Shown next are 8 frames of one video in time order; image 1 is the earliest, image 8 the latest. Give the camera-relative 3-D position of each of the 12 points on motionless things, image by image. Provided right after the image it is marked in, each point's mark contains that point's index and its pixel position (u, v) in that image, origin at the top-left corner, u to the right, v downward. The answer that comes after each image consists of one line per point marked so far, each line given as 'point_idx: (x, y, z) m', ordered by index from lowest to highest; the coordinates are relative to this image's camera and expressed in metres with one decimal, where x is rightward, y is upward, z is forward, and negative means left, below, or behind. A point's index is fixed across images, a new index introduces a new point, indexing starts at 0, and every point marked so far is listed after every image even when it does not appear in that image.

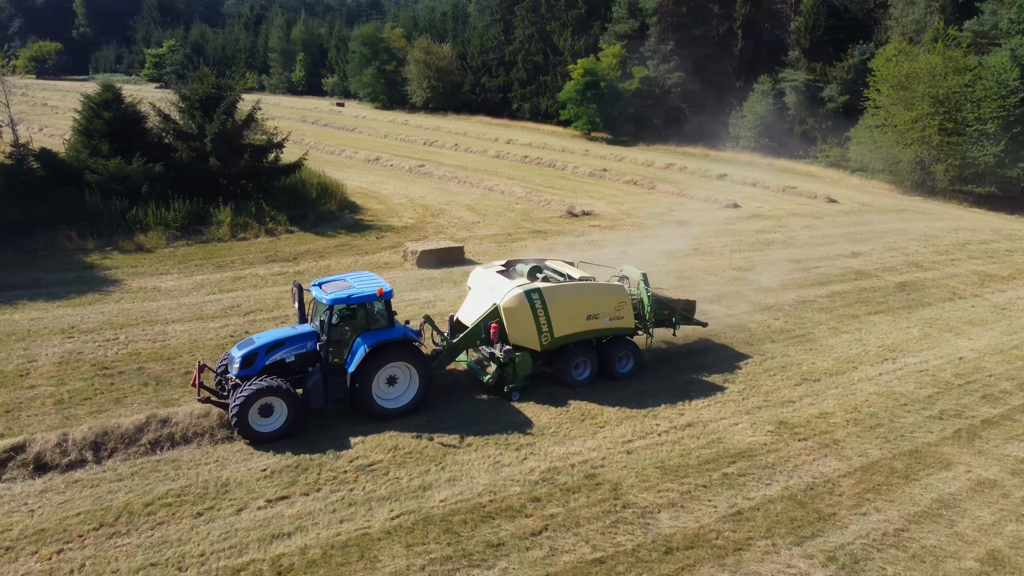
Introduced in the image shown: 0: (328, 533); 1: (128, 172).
0: (-1.7, -2.3, +7.5) m
1: (-8.3, +2.5, +17.7) m
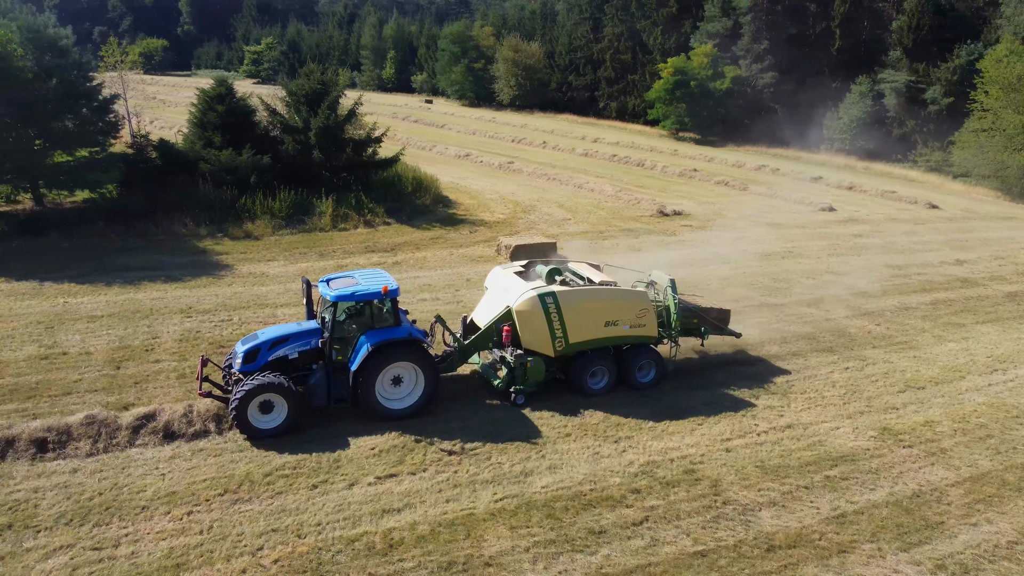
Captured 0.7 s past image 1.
0: (-0.7, -2.1, +7.8) m
1: (-6.2, +2.9, +18.5) m
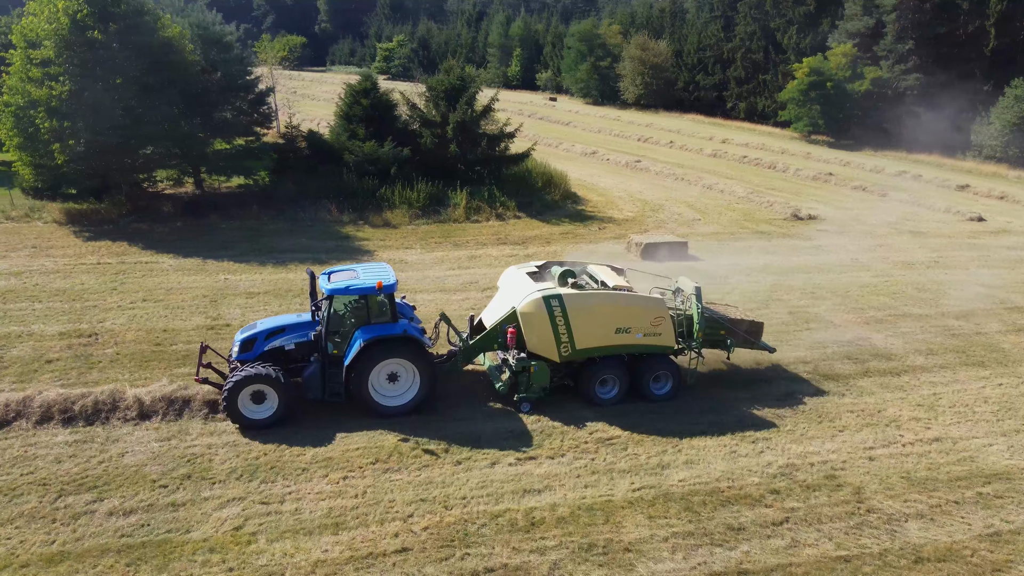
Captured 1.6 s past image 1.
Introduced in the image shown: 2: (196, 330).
0: (+0.6, -2.1, +8.0) m
1: (-3.1, +3.2, +19.4) m
2: (-4.6, -0.6, +11.9) m
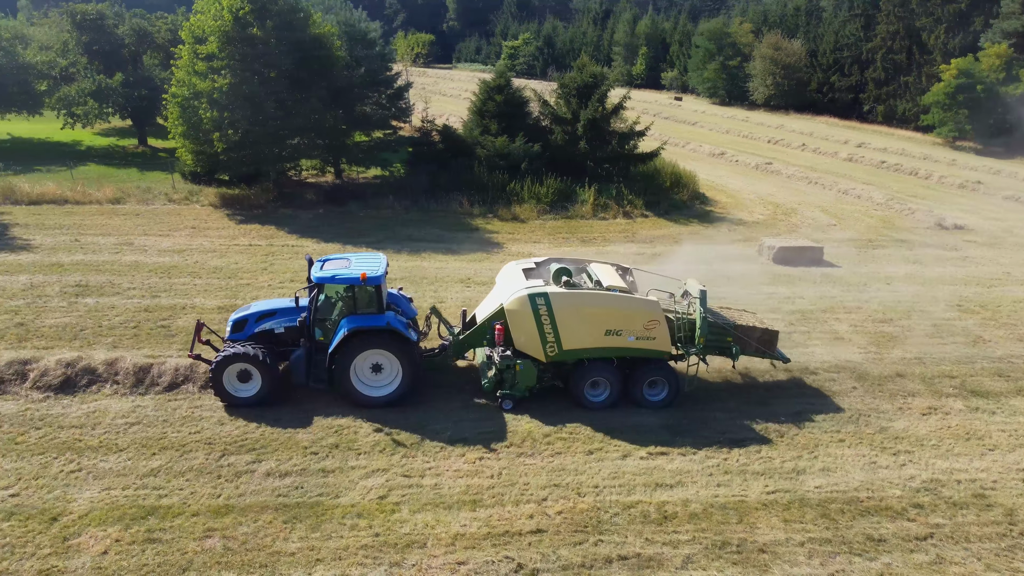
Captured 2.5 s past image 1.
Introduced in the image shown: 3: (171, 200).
0: (+1.9, -2.0, +8.0) m
1: (0.0, +3.4, +19.7) m
2: (-2.7, -0.4, +12.5) m
3: (-7.8, +2.0, +18.5) m
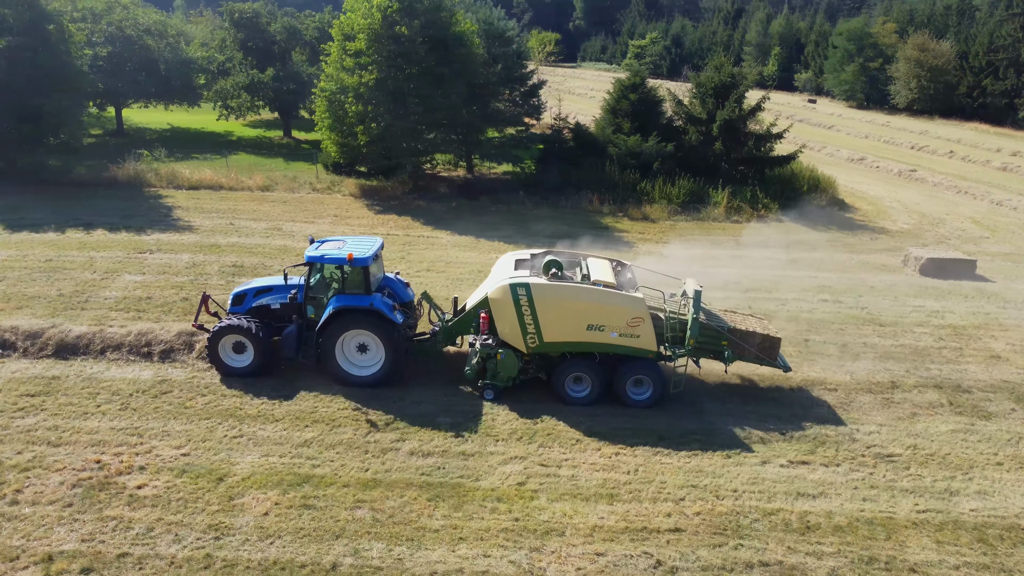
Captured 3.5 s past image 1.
0: (+3.3, -2.1, +7.8) m
1: (+3.2, +3.4, +19.6) m
2: (-0.6, -0.2, +12.9) m
3: (-4.7, +2.4, +19.5) m
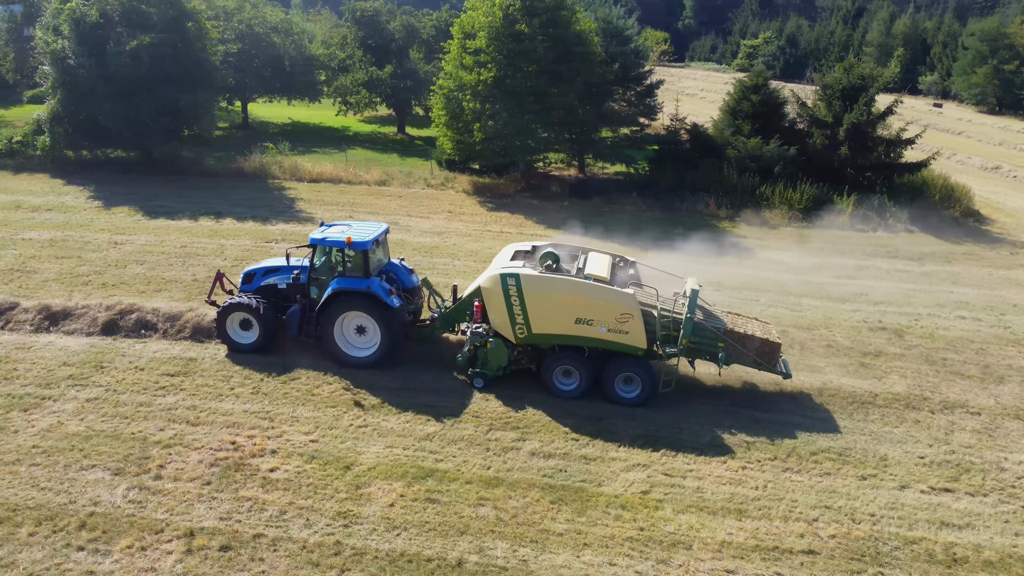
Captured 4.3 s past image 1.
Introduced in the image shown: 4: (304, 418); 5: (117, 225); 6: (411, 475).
0: (+4.4, -2.3, +7.2) m
1: (+5.9, +3.2, +19.0) m
2: (+1.2, -0.2, +12.7) m
3: (-2.0, +2.5, +19.8) m
4: (-2.3, -1.4, +8.8) m
5: (-7.6, +1.2, +15.7) m
6: (-1.0, -1.8, +7.8) m
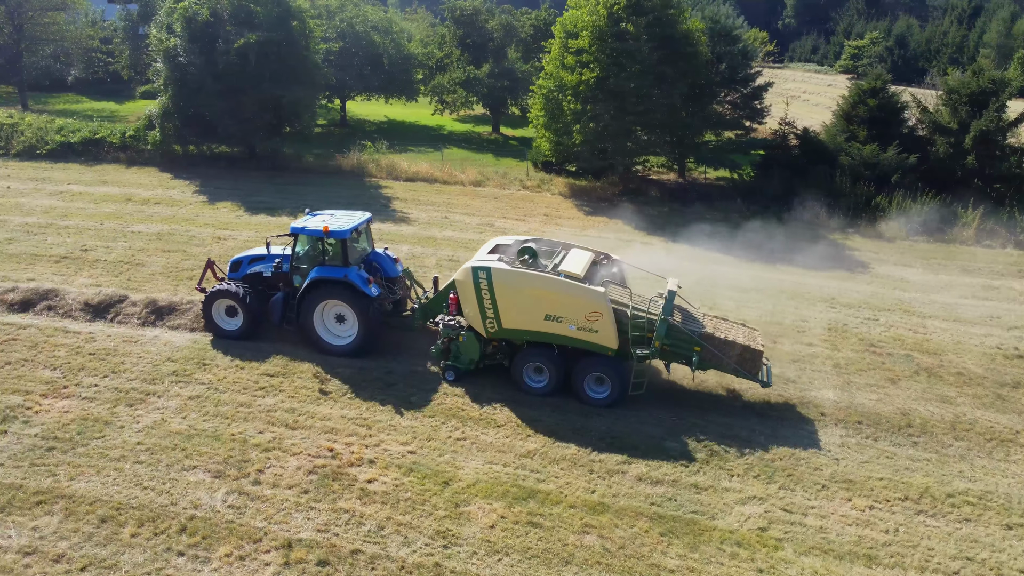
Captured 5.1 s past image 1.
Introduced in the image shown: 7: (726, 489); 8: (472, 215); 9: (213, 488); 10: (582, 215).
0: (+5.2, -2.5, +6.4) m
1: (+8.1, +2.8, +17.9) m
2: (+2.7, -0.4, +12.1) m
3: (+0.3, +2.4, +19.5) m
4: (-1.2, -1.5, +8.6) m
5: (-5.7, +1.3, +16.0) m
6: (0.0, -1.9, +7.5) m
7: (+2.0, -1.9, +7.8) m
8: (-0.8, +1.5, +17.2) m
9: (-2.7, -1.8, +7.4) m
10: (+1.5, +1.6, +17.7) m
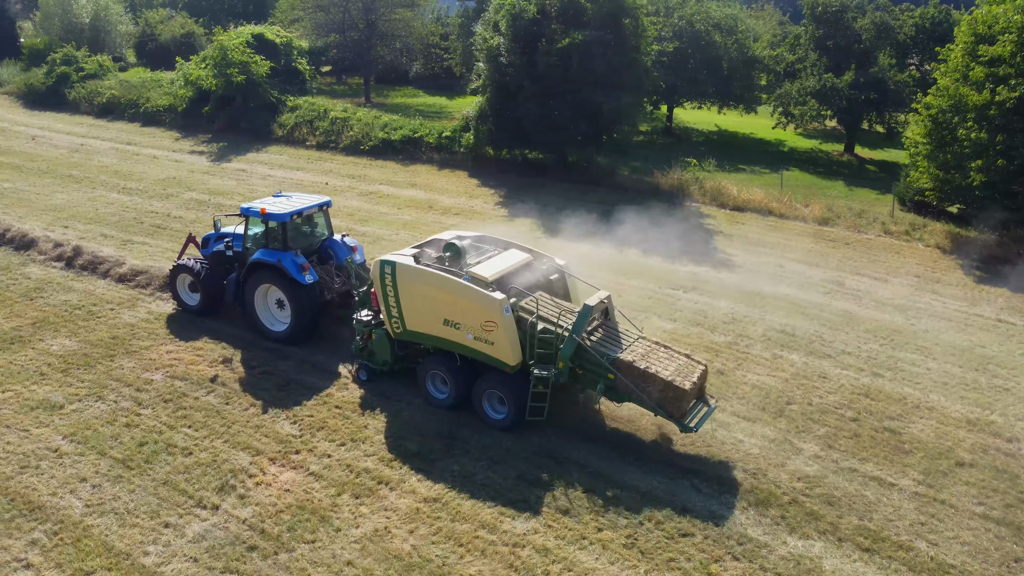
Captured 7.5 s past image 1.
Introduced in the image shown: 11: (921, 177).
0: (+6.3, -4.2, +1.5) m
1: (+13.7, +0.5, +11.0) m
2: (+6.3, -1.9, +7.7) m
3: (+7.0, +1.1, +15.3) m
4: (+1.3, -2.4, +5.8) m
5: (+0.1, +0.8, +14.3) m
6: (+1.9, -2.9, +4.4) m
7: (+3.9, -3.2, +3.9) m
8: (+5.1, +0.4, +13.6) m
9: (-0.6, -2.5, +5.3) m
10: (+7.5, +0.1, +13.3) m
11: (+7.7, +2.2, +15.6) m
